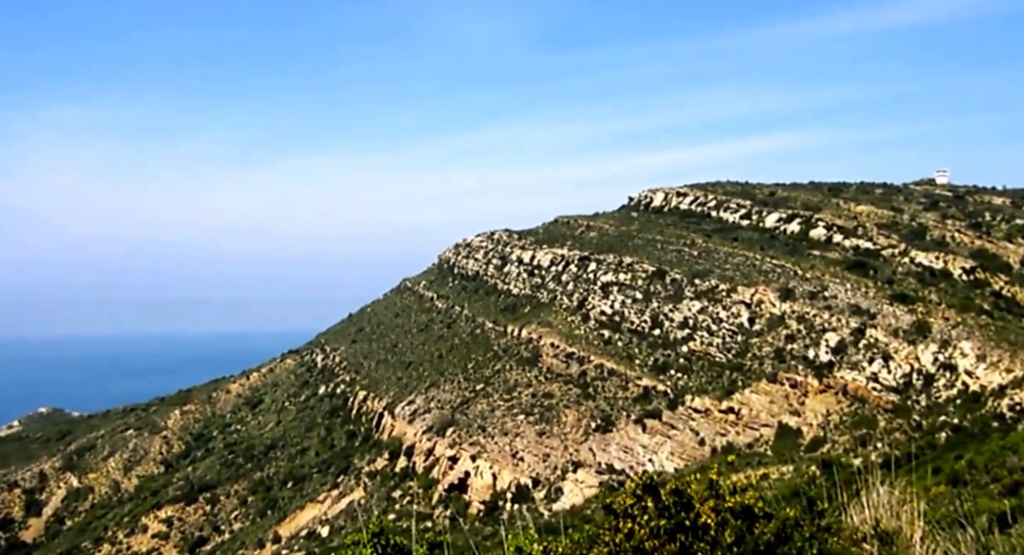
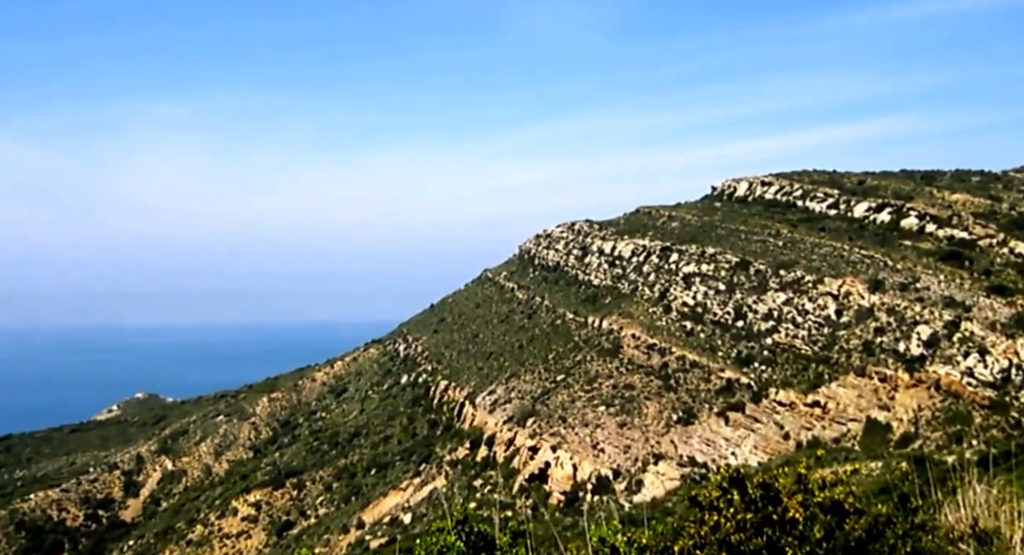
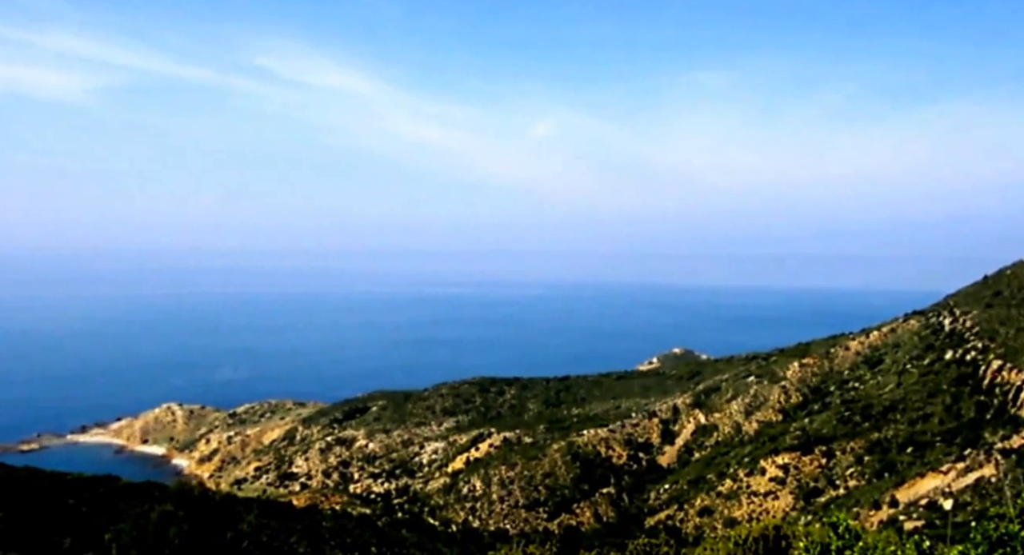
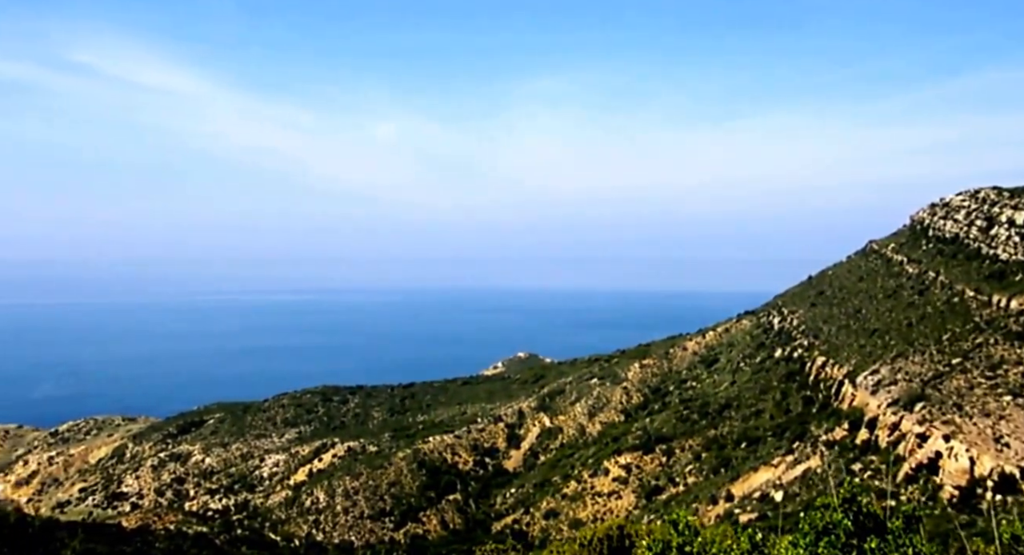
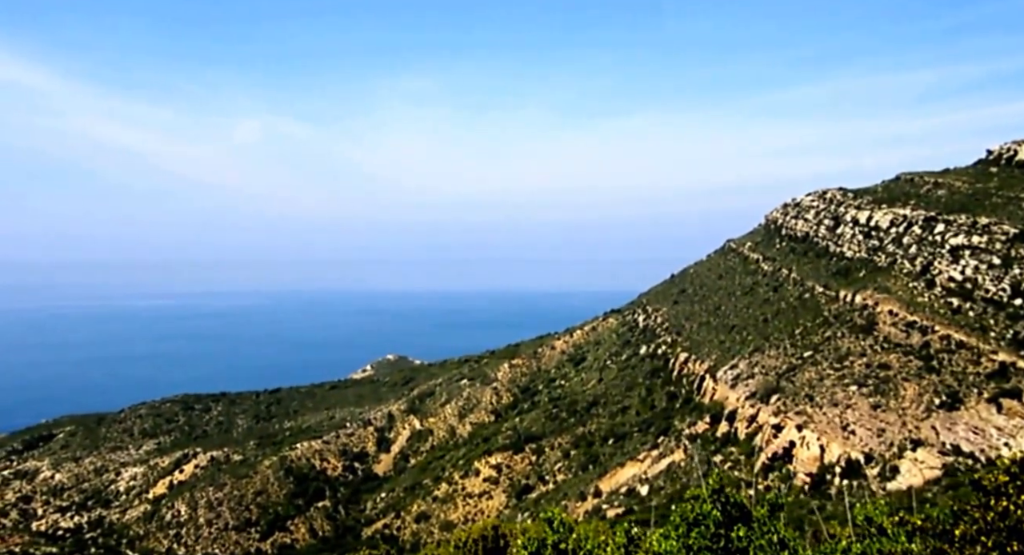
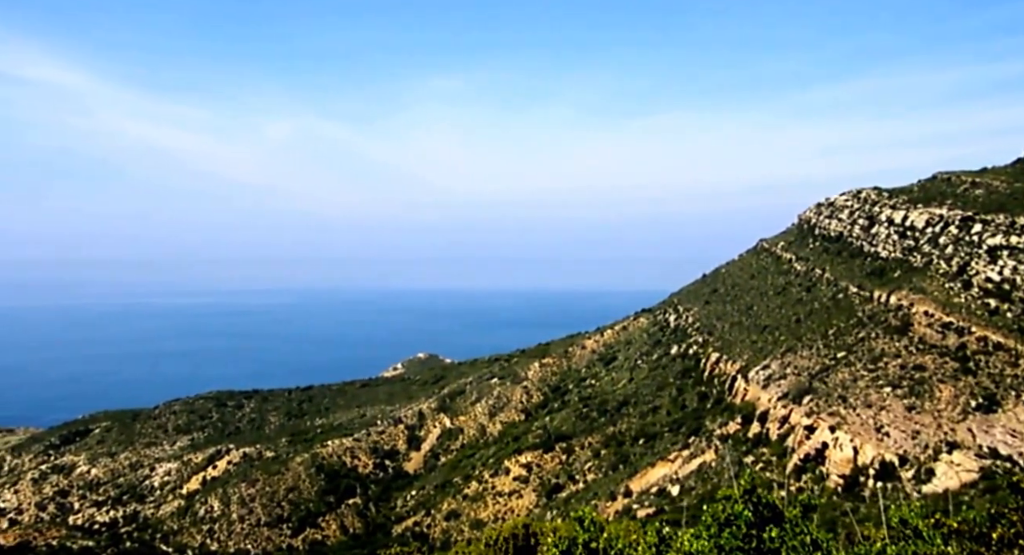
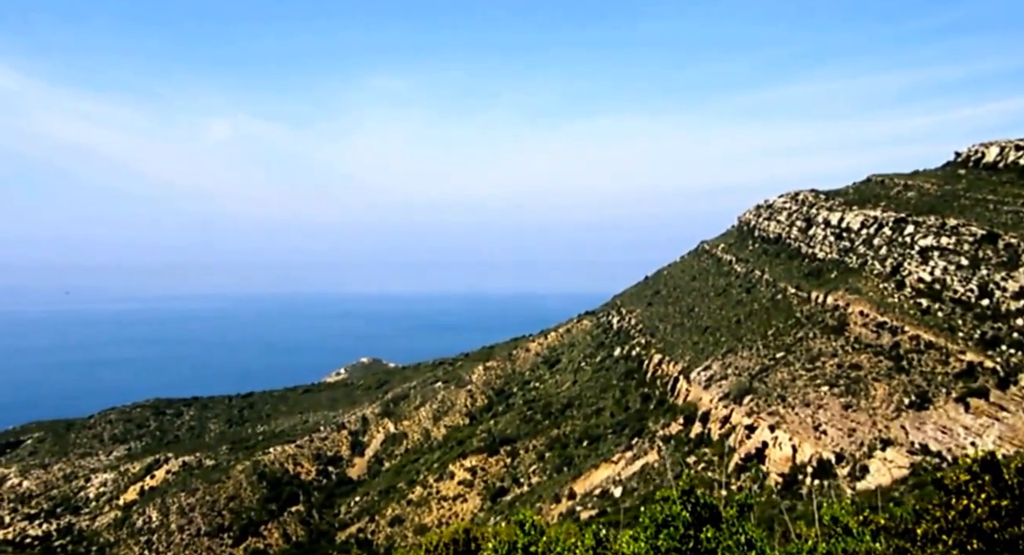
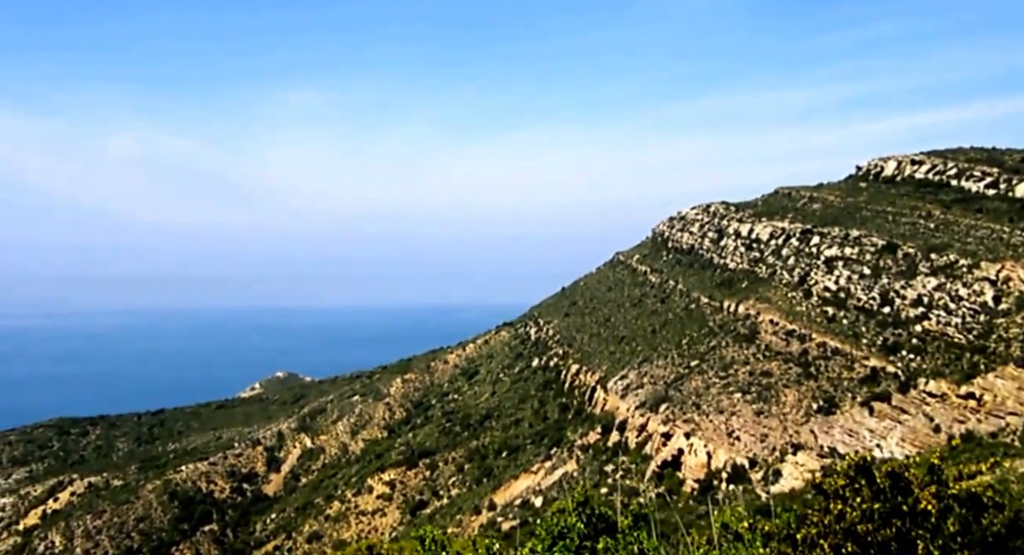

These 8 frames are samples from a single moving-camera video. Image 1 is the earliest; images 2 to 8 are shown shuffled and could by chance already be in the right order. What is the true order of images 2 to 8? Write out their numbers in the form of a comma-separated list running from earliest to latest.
2, 8, 7, 5, 6, 4, 3
